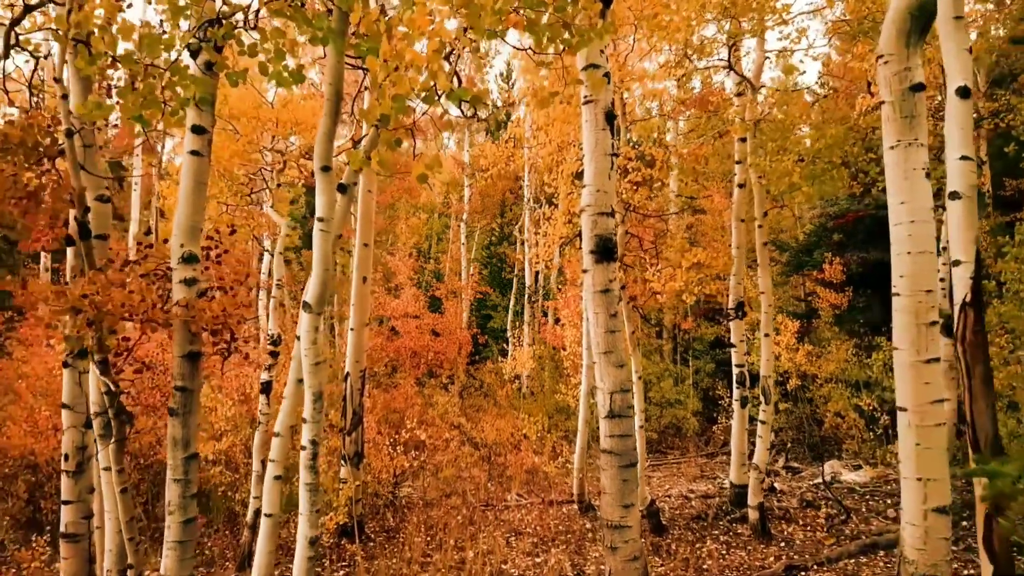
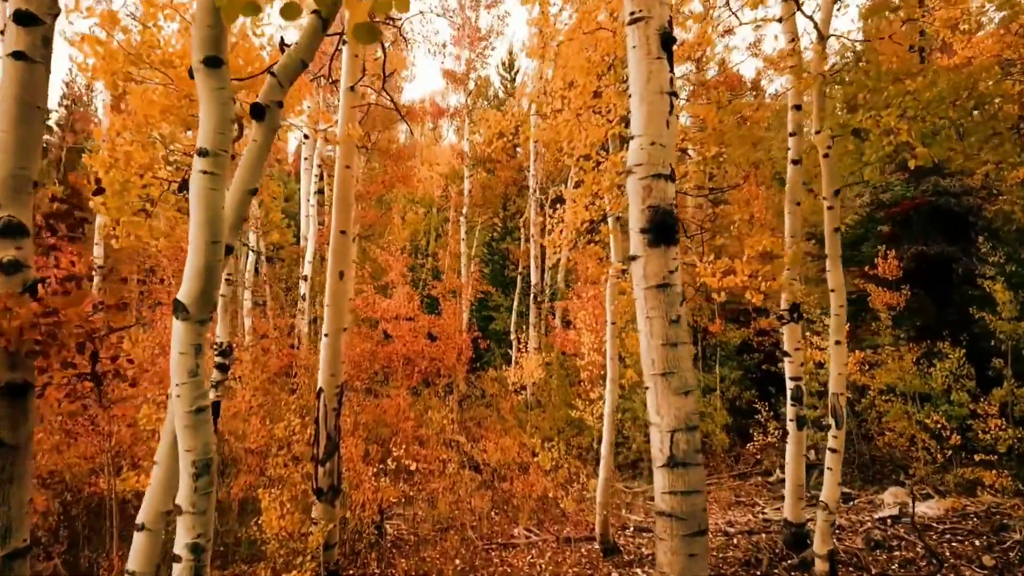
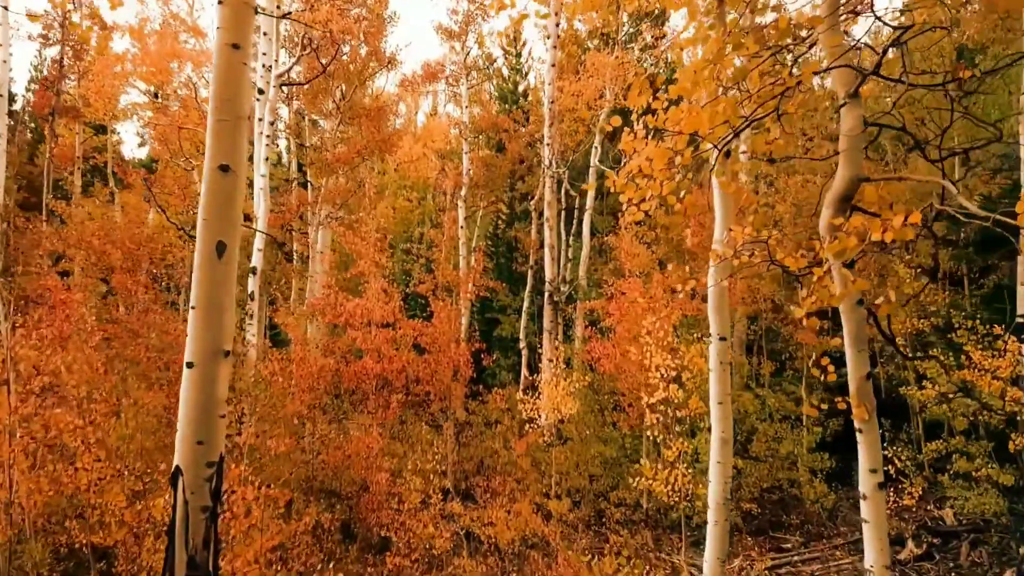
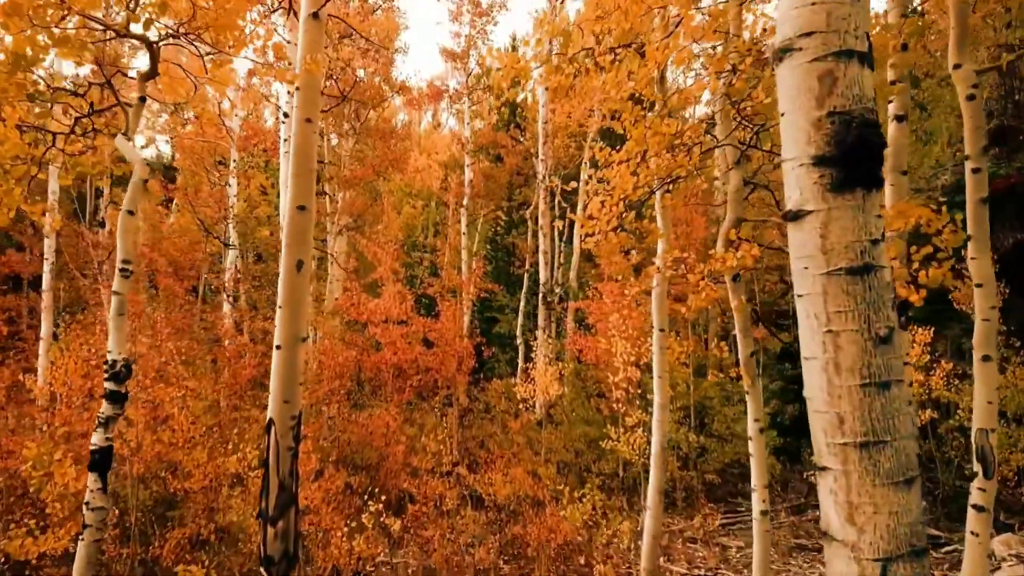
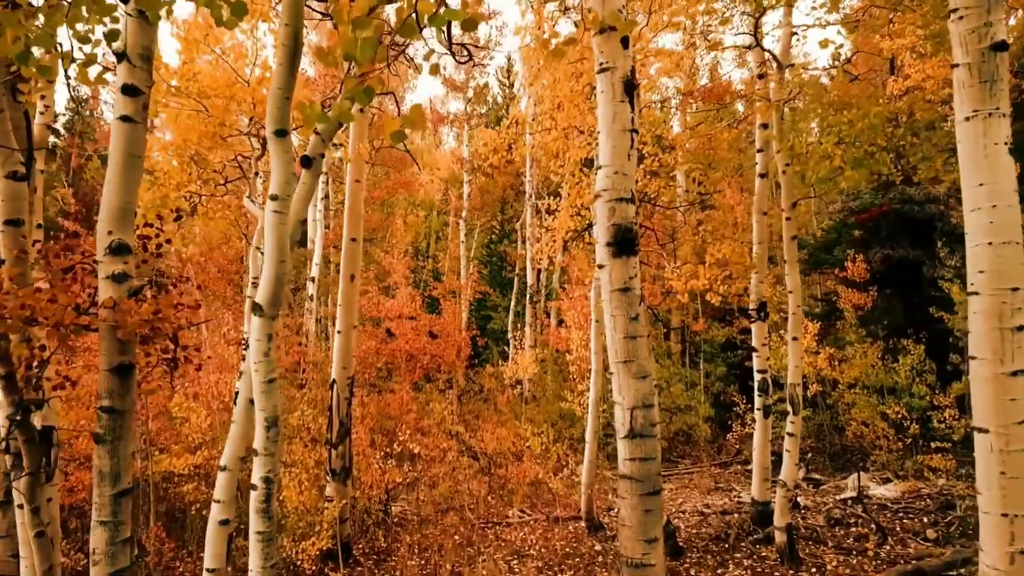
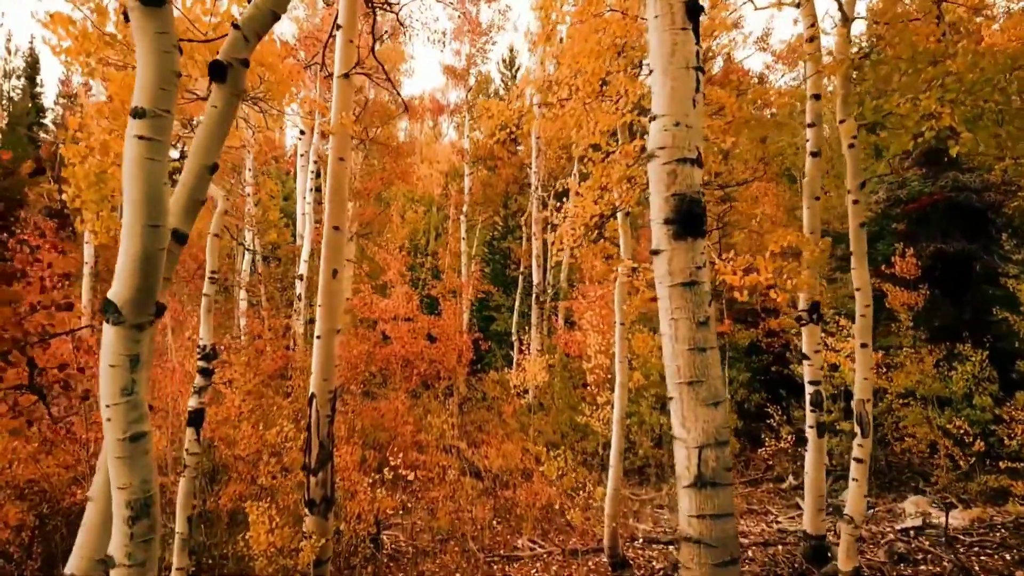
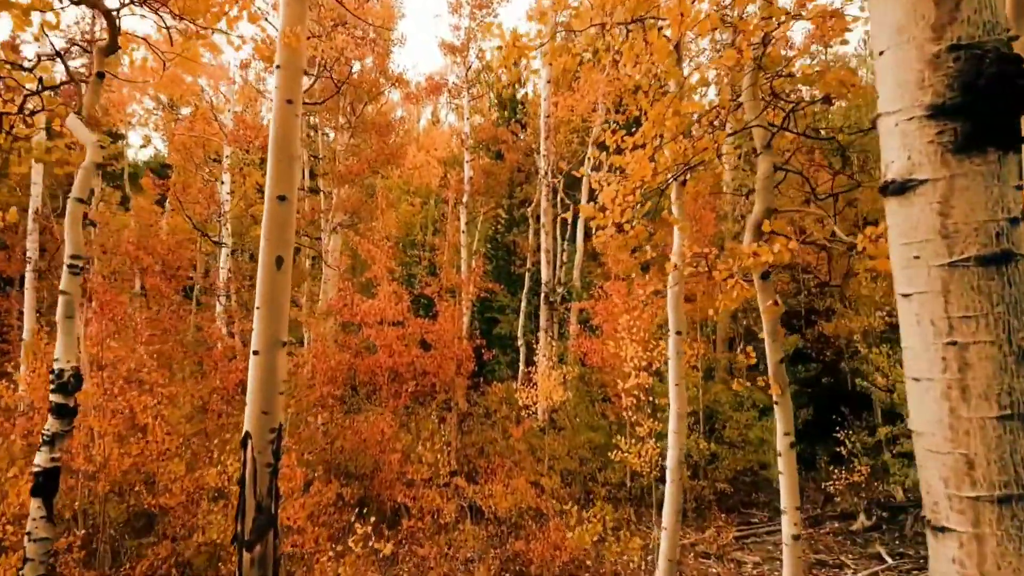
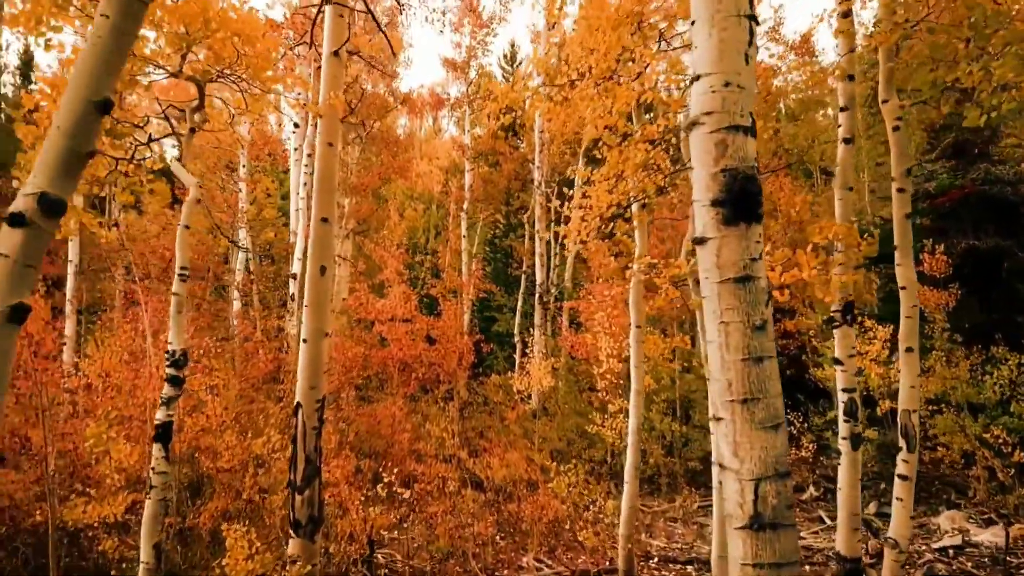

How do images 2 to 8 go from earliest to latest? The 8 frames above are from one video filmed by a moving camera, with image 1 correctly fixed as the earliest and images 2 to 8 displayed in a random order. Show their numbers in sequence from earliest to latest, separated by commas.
5, 2, 6, 8, 4, 7, 3
